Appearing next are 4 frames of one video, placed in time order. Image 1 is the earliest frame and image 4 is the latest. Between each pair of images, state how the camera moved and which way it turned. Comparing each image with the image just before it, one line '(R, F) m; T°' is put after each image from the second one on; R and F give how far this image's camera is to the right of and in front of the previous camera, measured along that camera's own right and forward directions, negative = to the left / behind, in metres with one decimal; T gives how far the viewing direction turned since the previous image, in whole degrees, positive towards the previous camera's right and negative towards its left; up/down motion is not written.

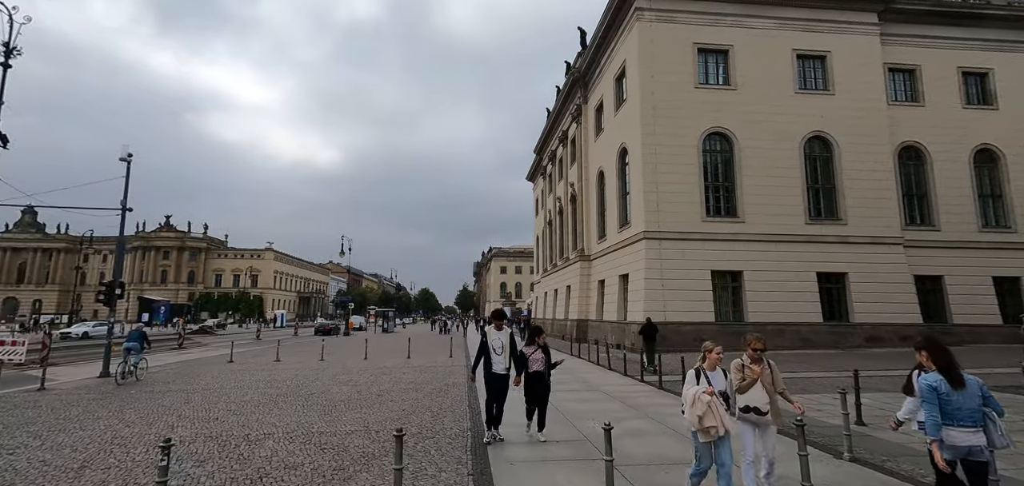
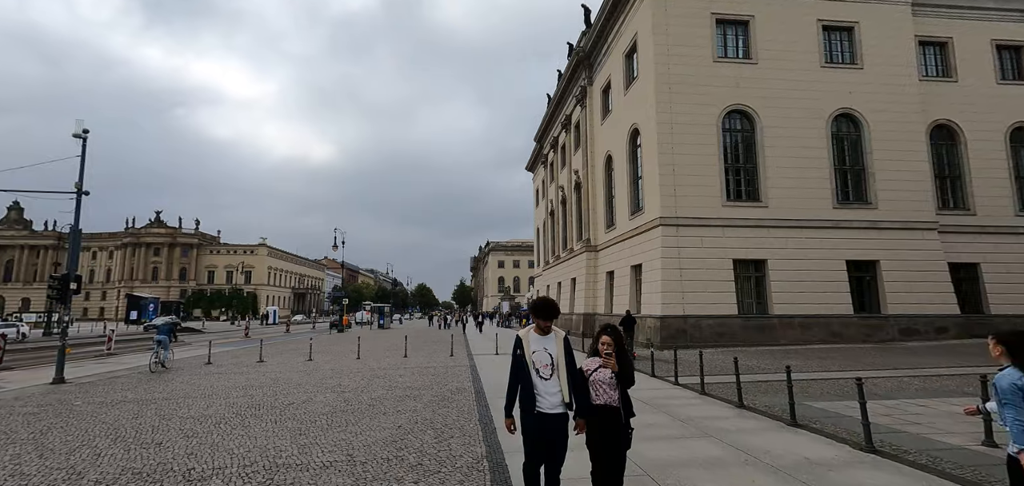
(-0.4, +2.1) m; 0°
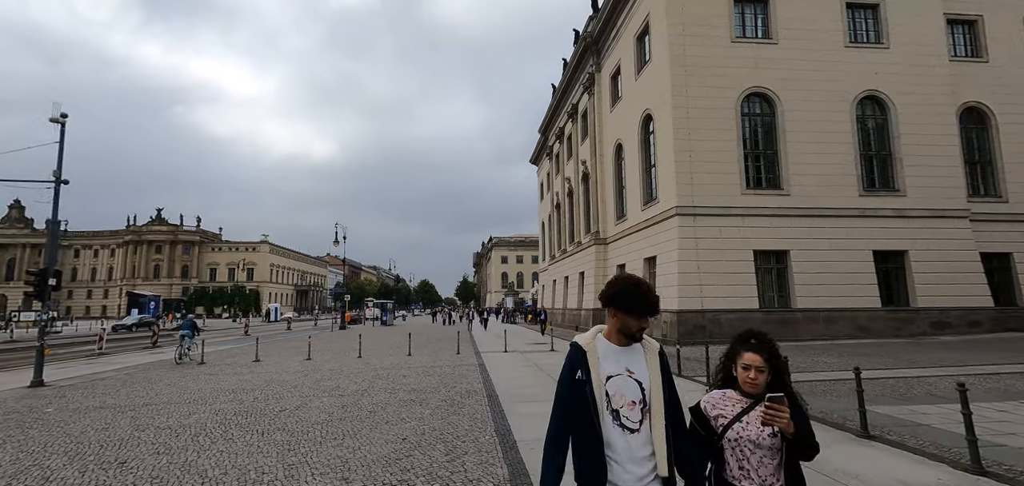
(-0.3, +1.2) m; 0°
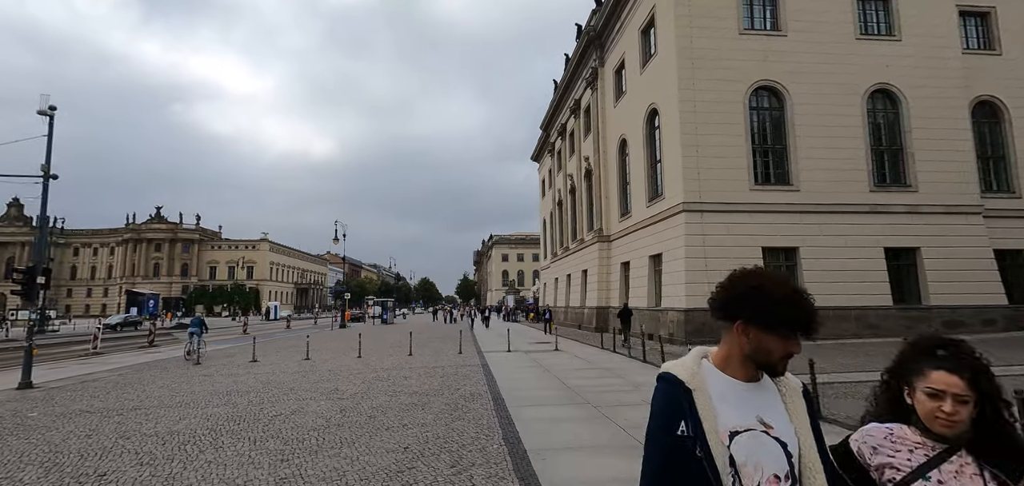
(-0.1, +0.5) m; 0°
